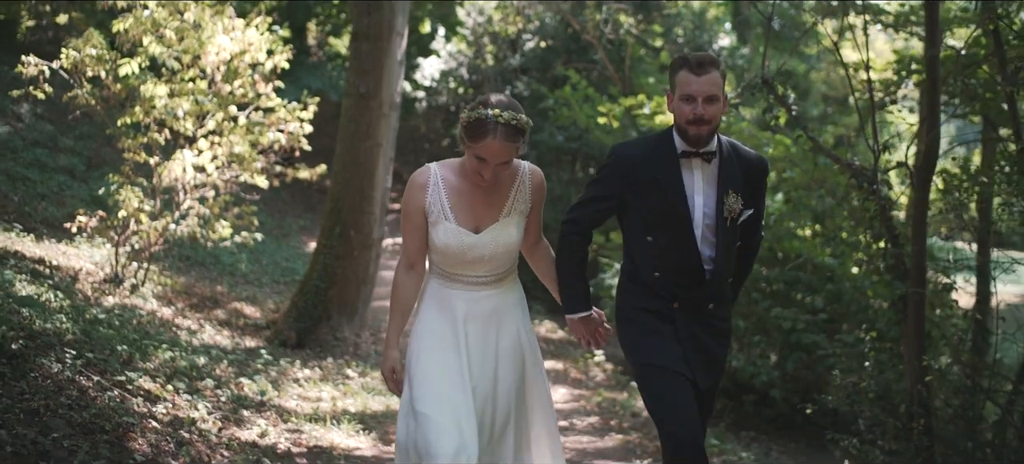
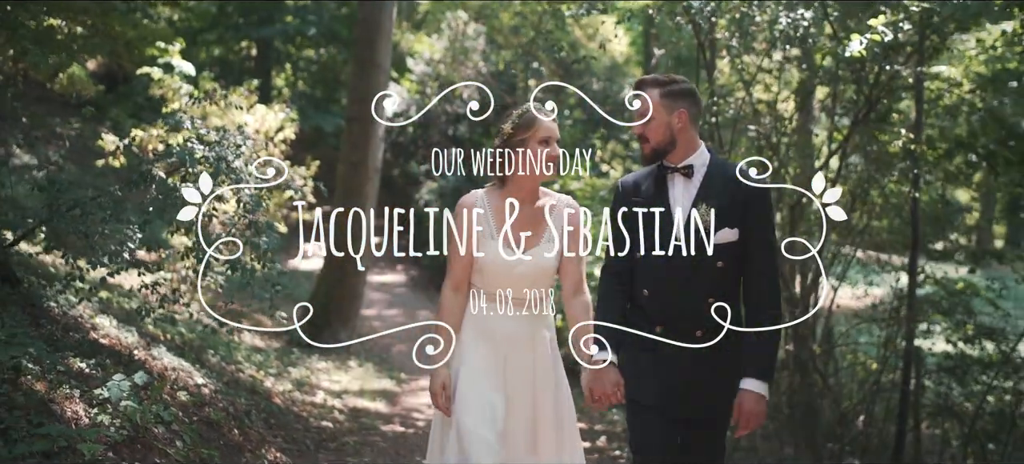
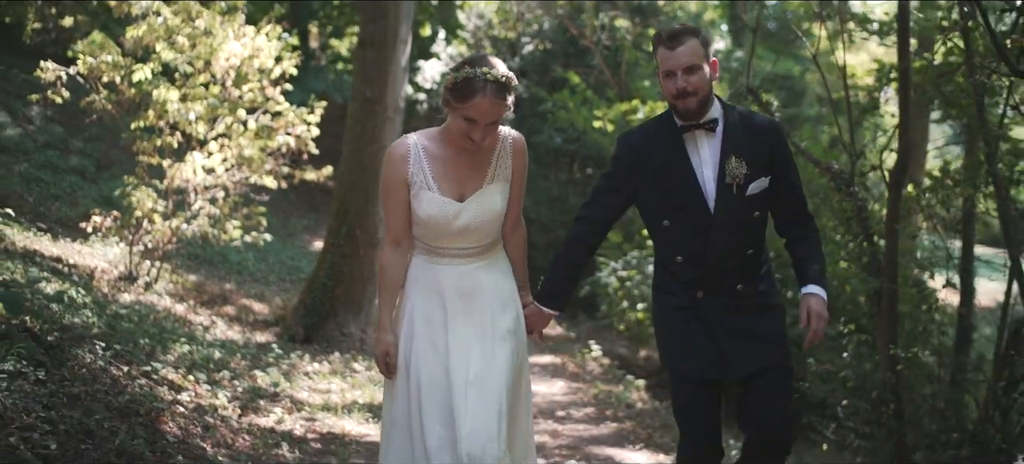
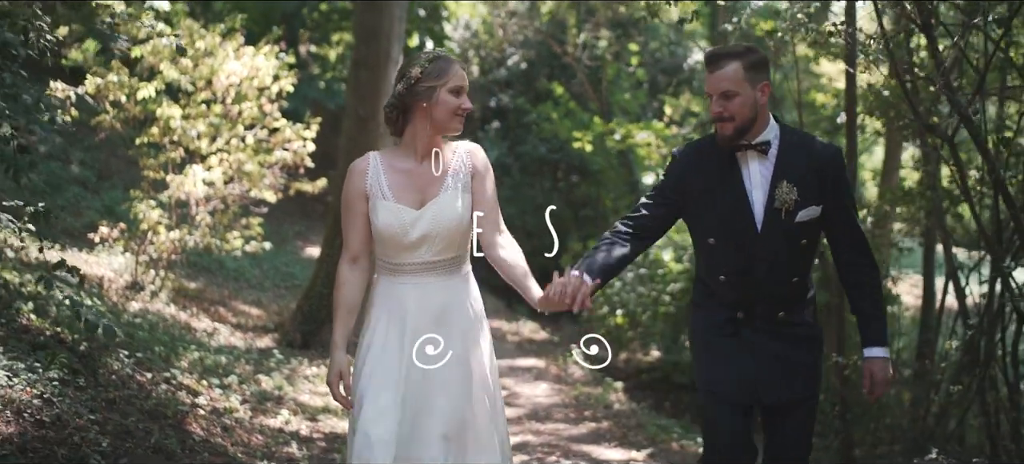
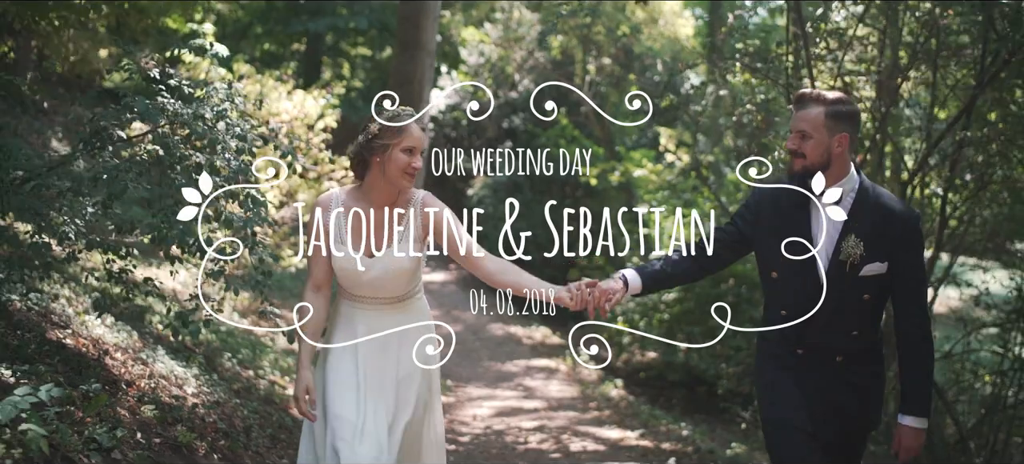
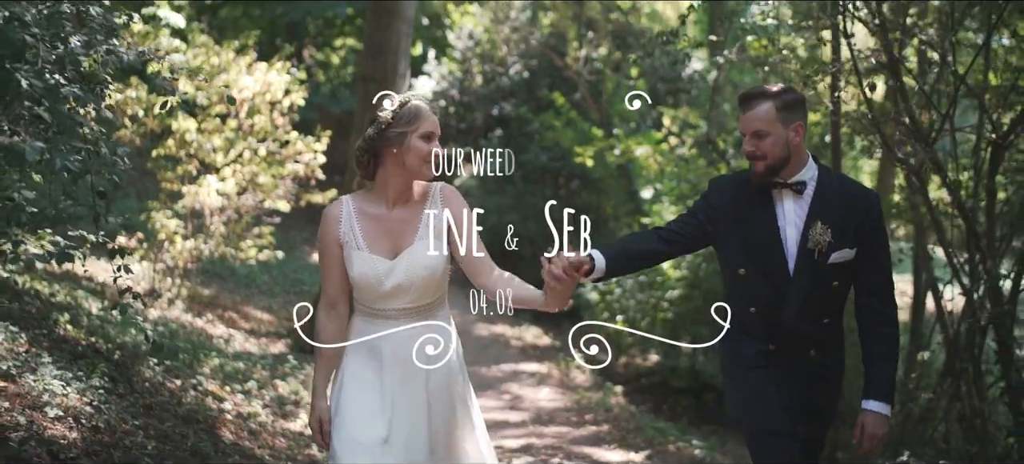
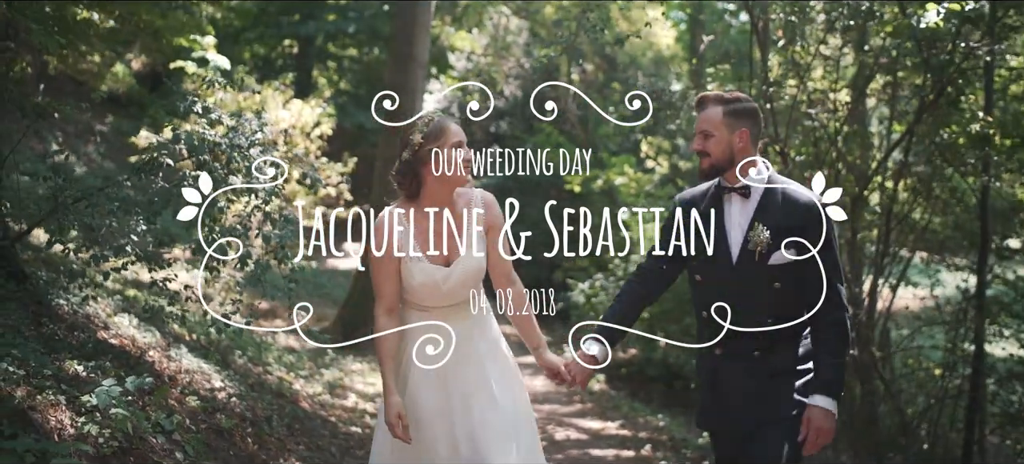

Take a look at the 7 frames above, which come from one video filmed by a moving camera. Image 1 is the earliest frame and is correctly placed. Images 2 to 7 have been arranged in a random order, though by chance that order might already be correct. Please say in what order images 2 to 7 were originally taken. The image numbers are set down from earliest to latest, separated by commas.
3, 4, 6, 5, 7, 2
